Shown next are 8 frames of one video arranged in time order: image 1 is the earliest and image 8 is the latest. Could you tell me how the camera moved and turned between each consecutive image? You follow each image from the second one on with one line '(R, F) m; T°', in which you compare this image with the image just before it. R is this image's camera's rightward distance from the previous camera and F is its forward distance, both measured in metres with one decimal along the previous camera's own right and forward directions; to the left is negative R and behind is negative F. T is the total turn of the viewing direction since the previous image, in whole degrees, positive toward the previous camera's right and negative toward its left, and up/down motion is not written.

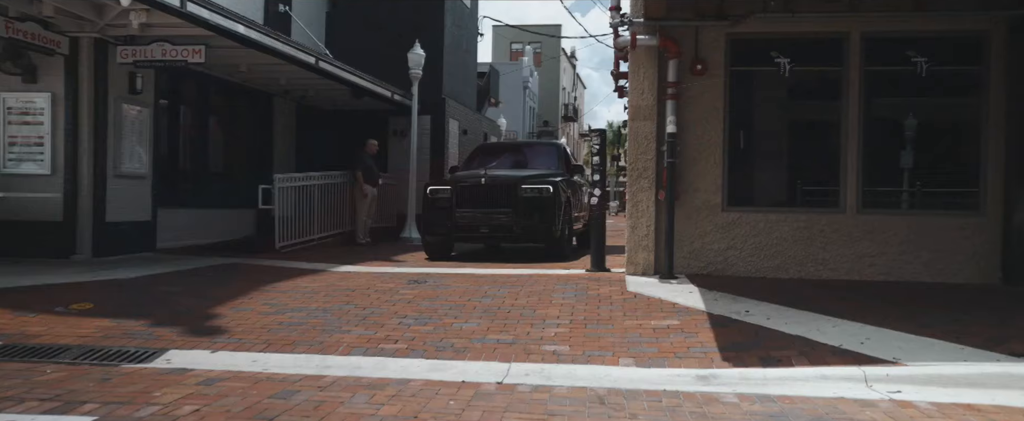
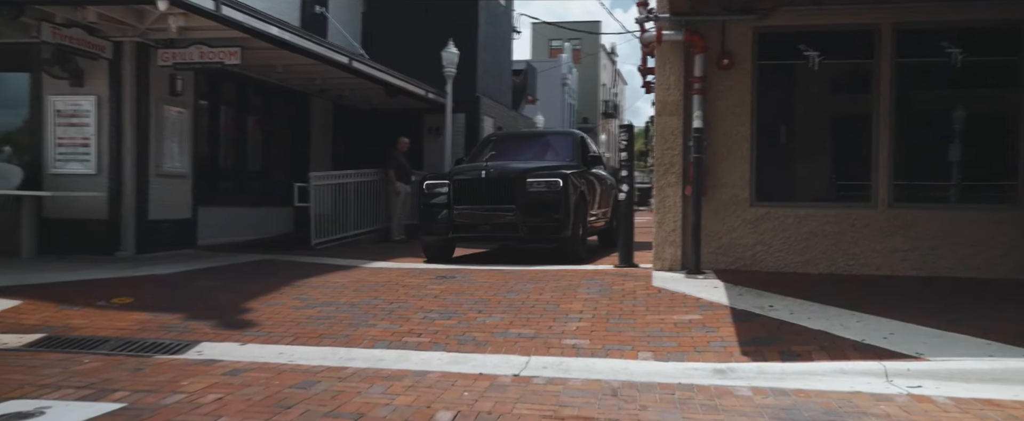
(+0.2, -0.1) m; -3°
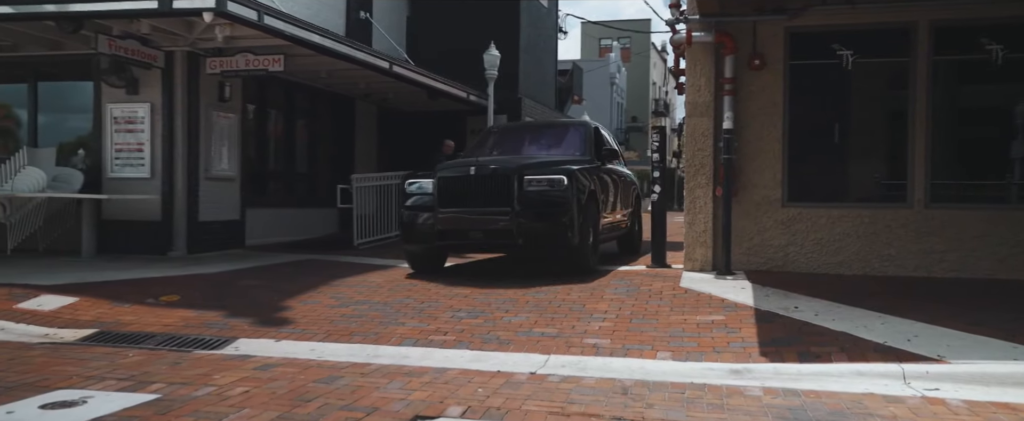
(+0.3, -0.2) m; -4°
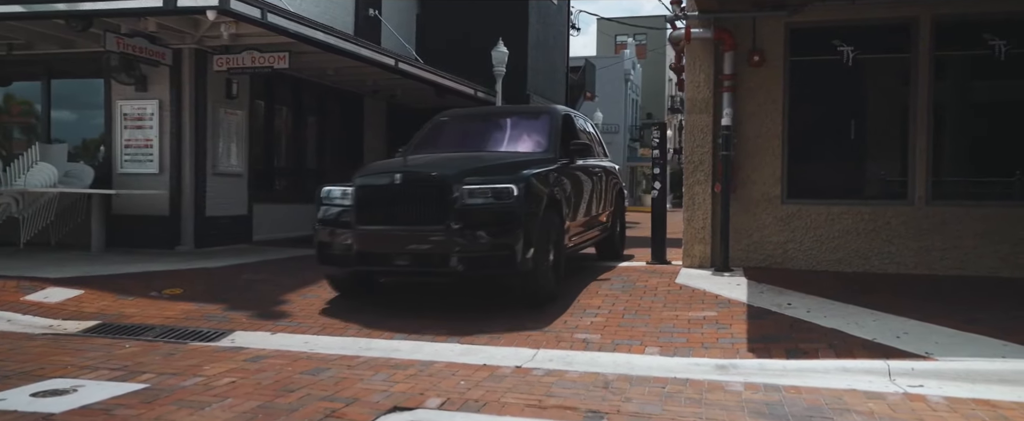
(+0.3, -0.1) m; -2°
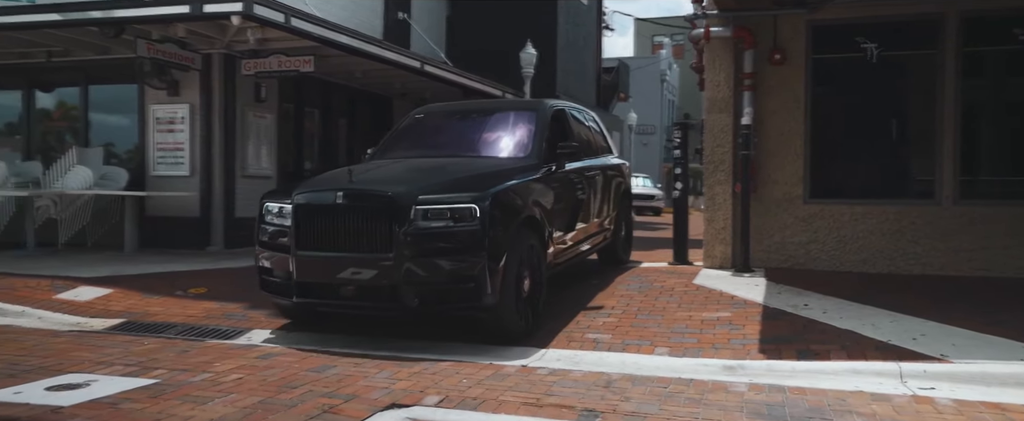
(+0.3, 0.0) m; -3°
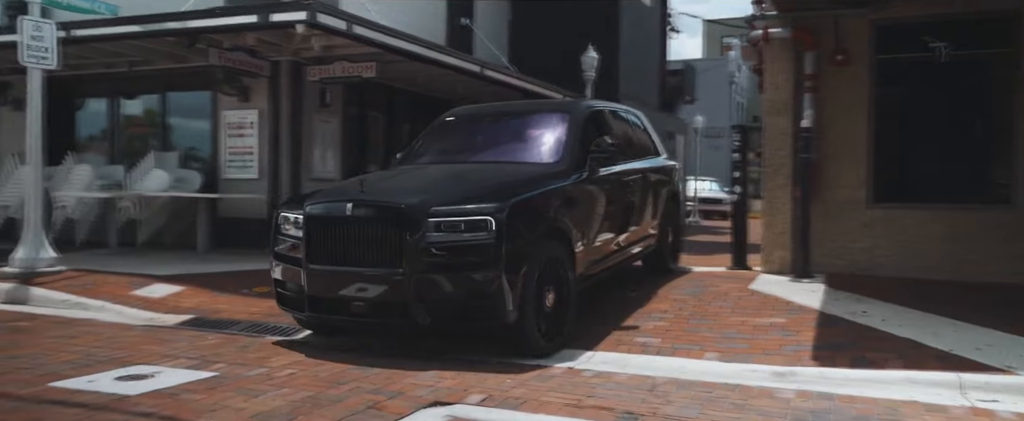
(+0.2, -0.1) m; -5°
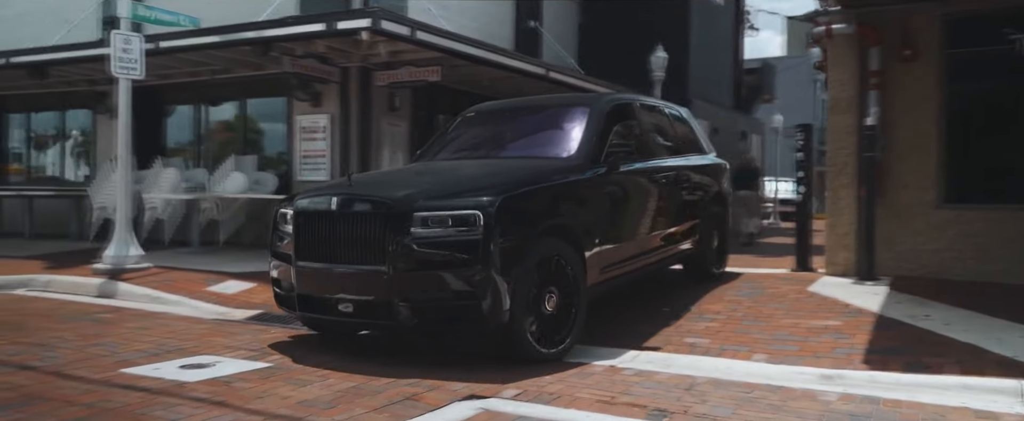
(+0.3, -0.1) m; -6°
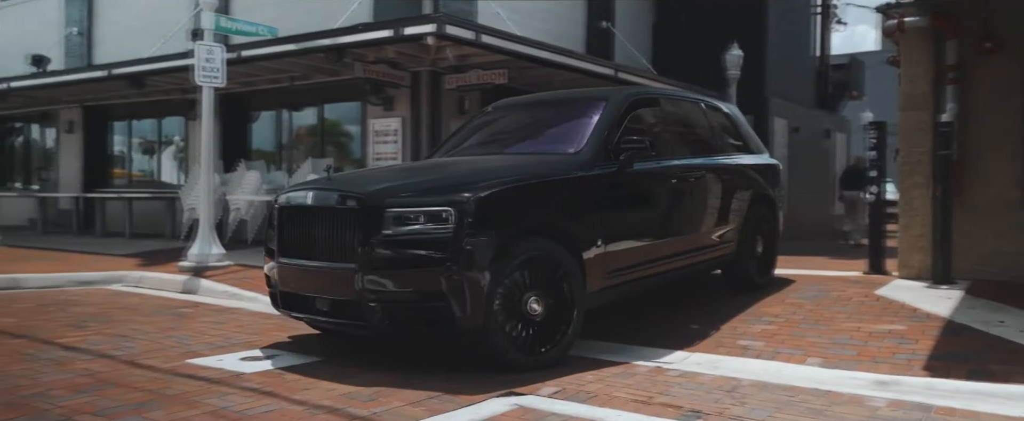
(+0.3, 0.0) m; -6°
